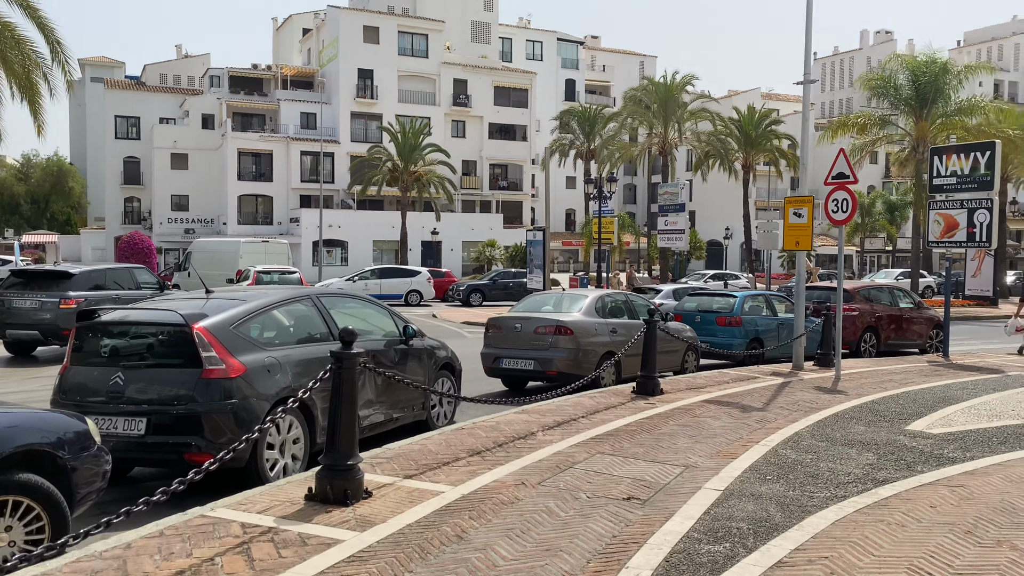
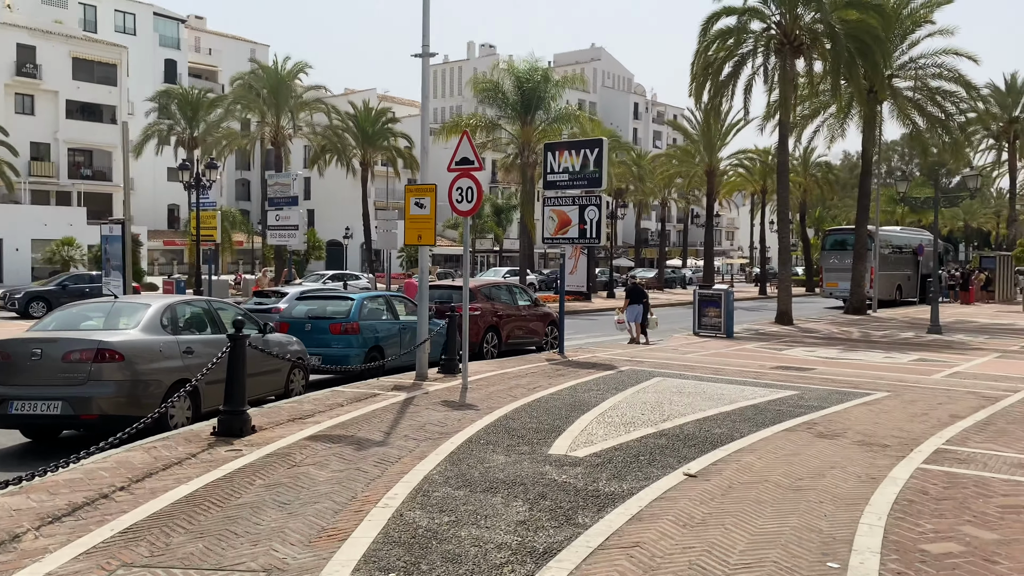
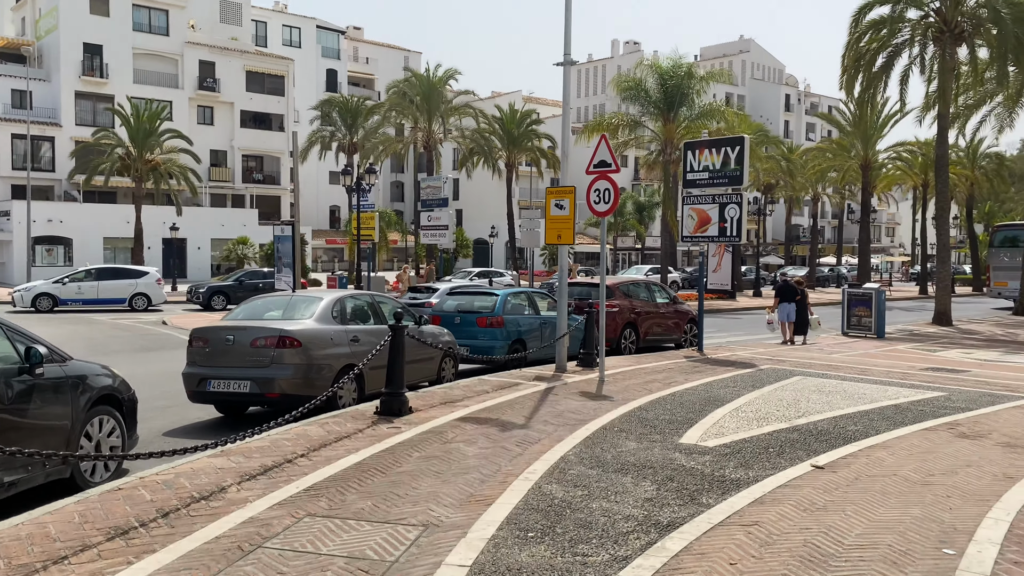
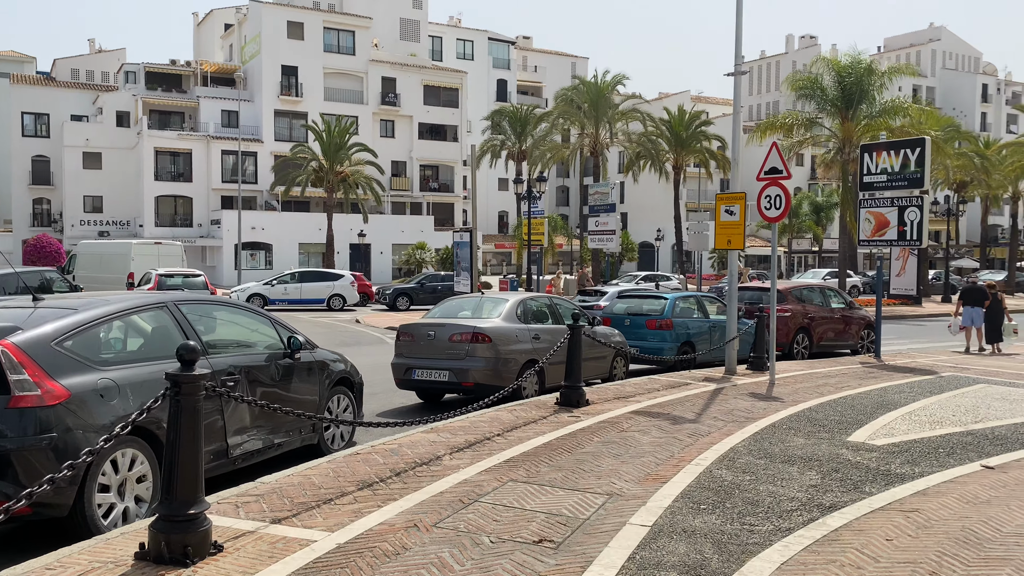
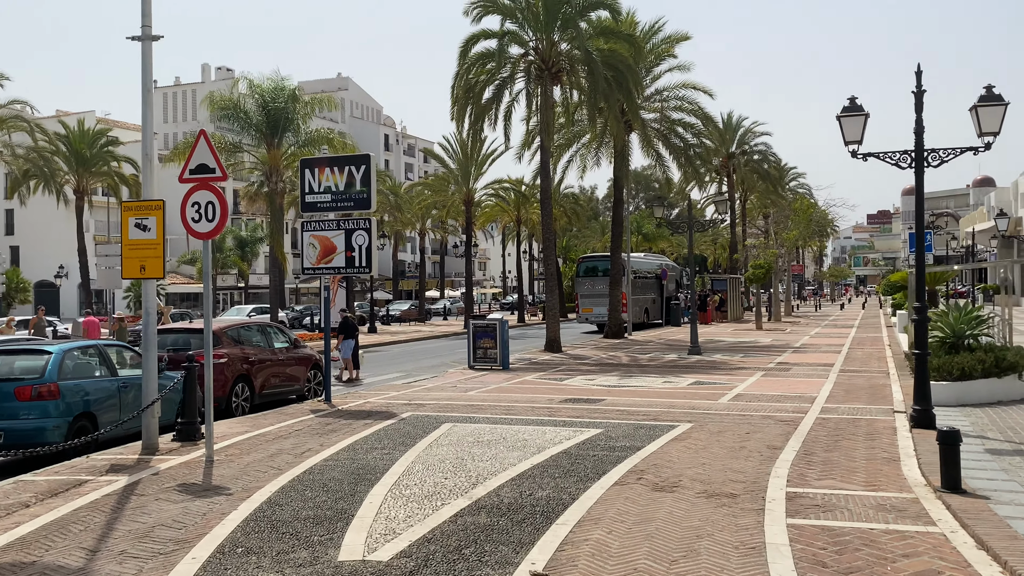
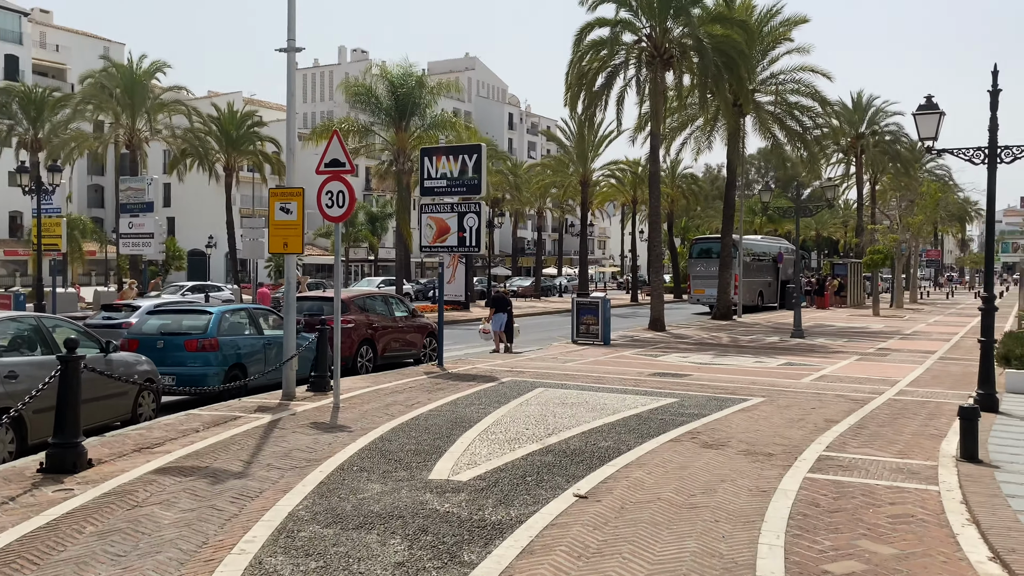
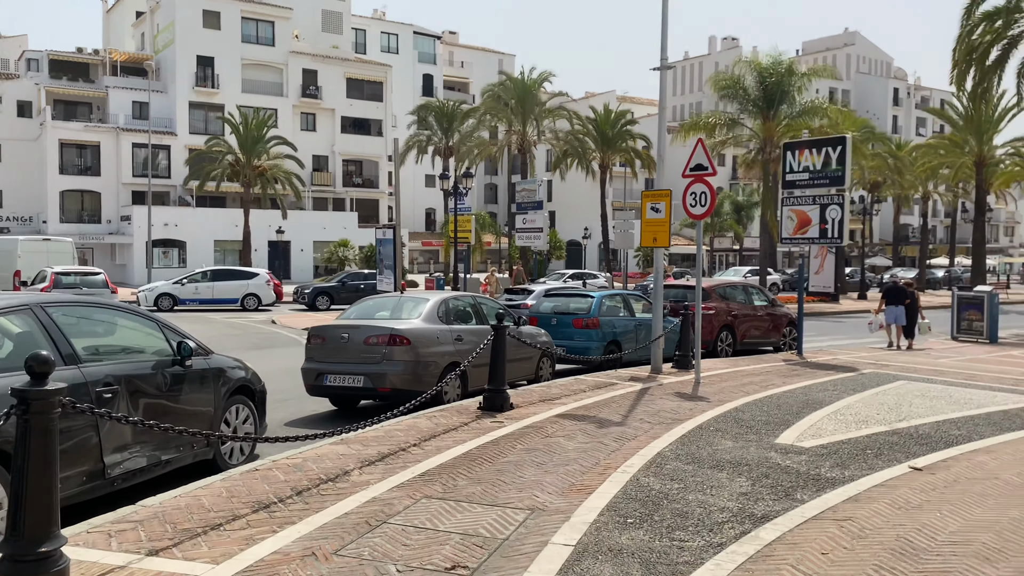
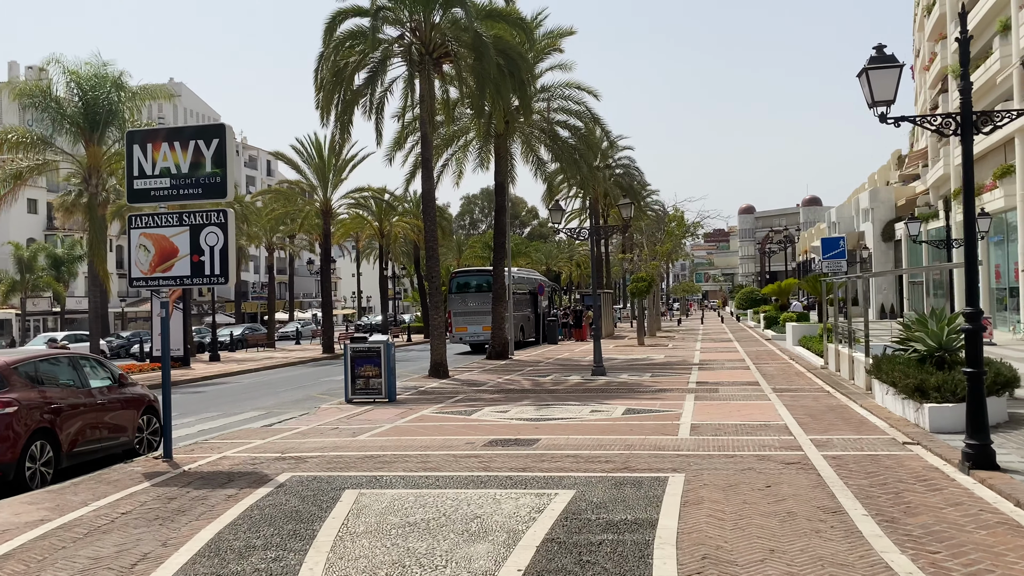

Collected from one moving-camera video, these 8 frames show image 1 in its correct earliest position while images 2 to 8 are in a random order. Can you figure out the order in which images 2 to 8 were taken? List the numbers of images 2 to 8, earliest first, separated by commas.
4, 7, 3, 2, 6, 5, 8
